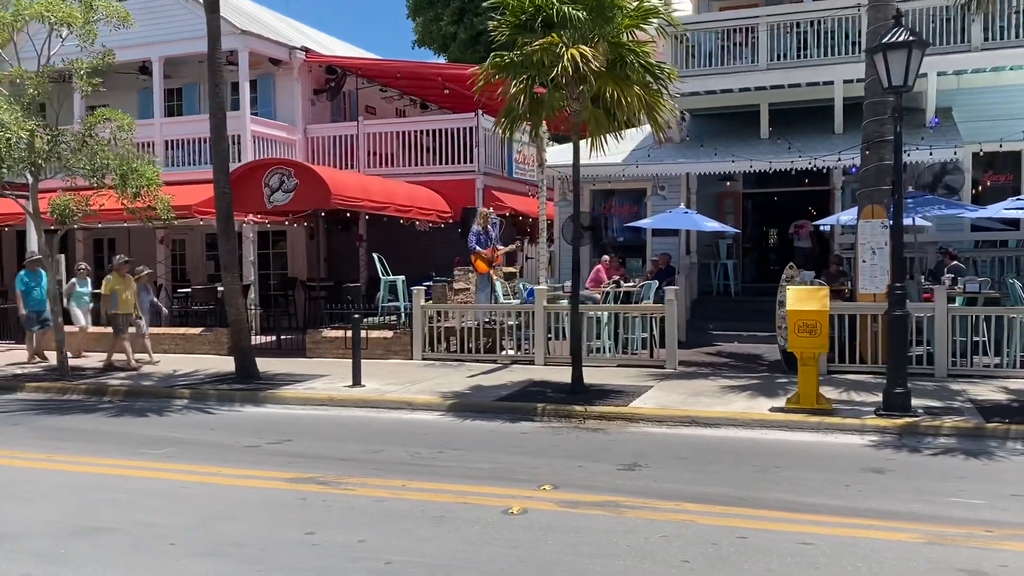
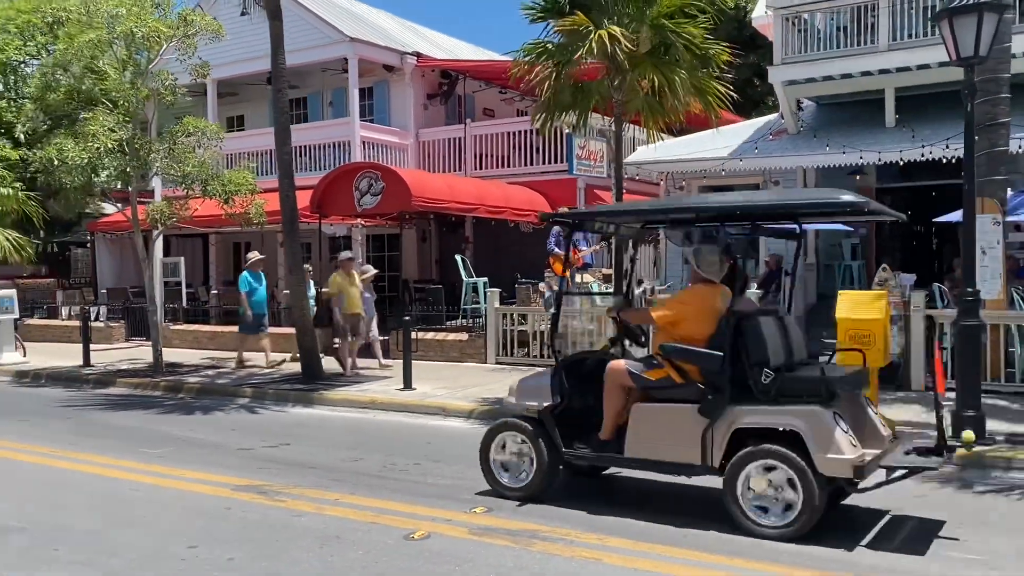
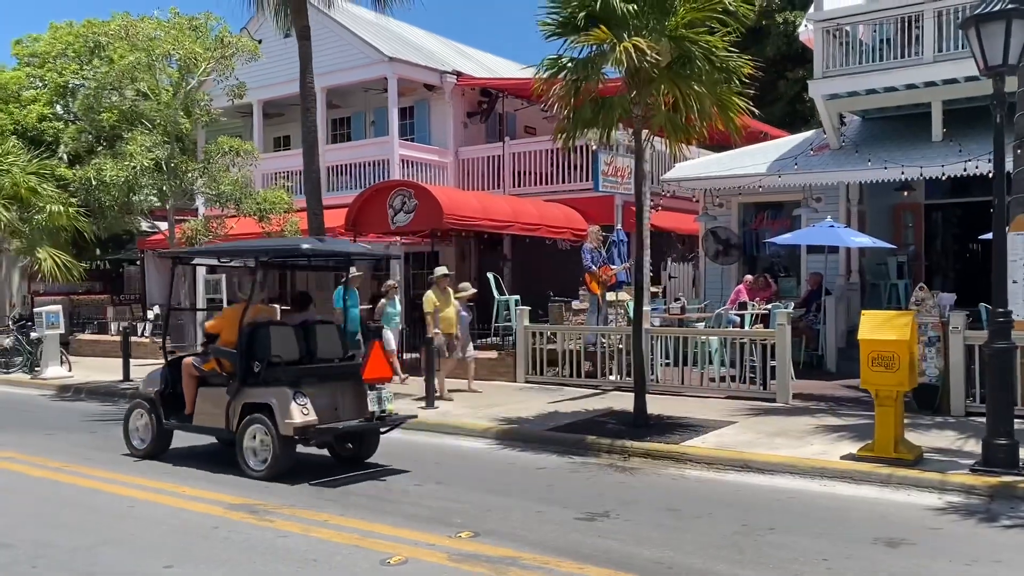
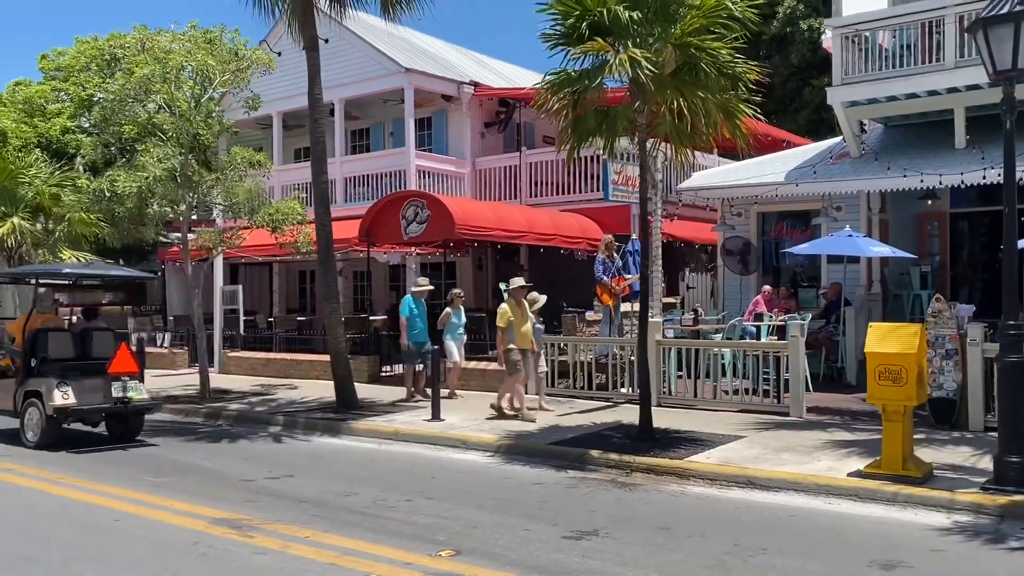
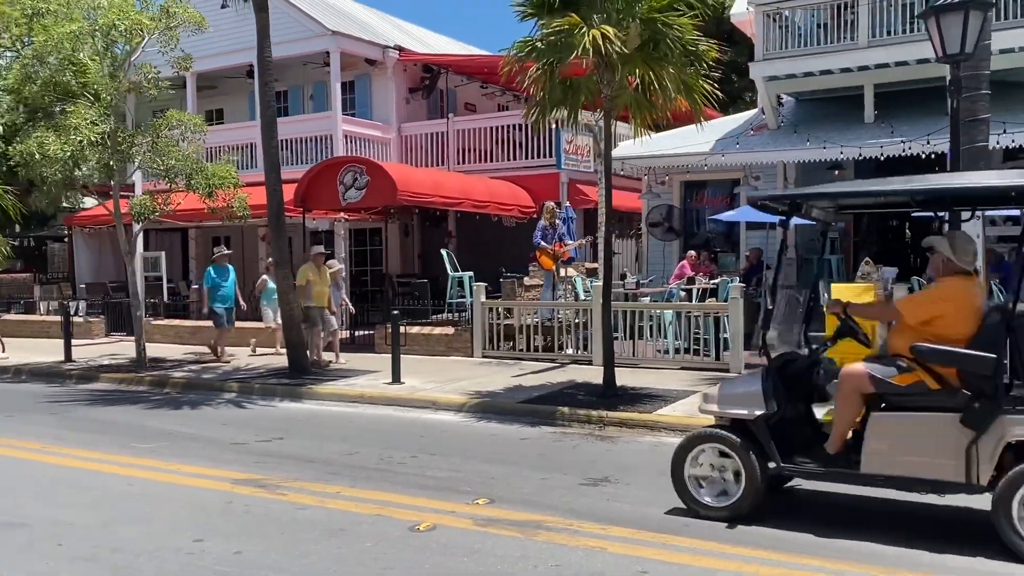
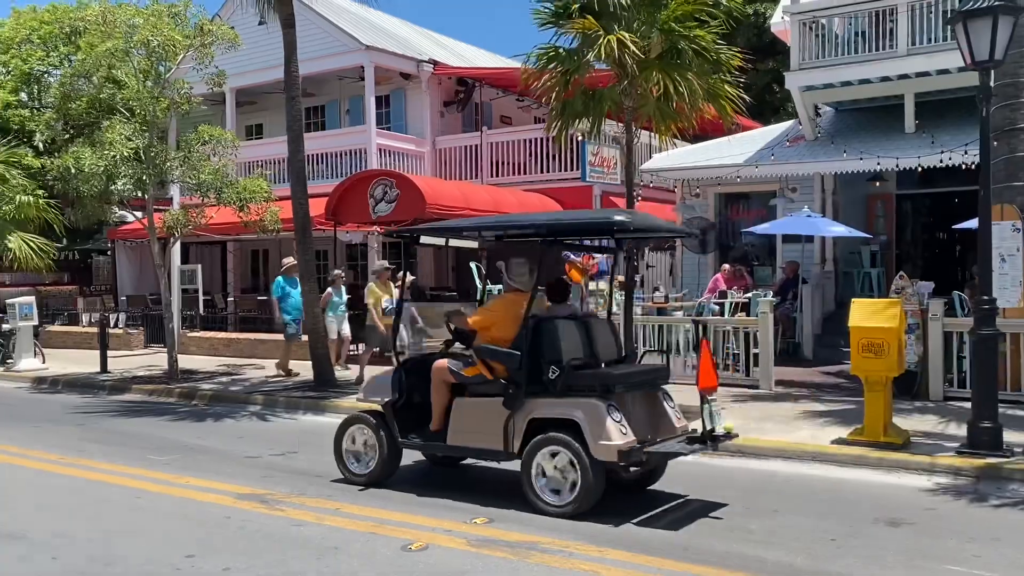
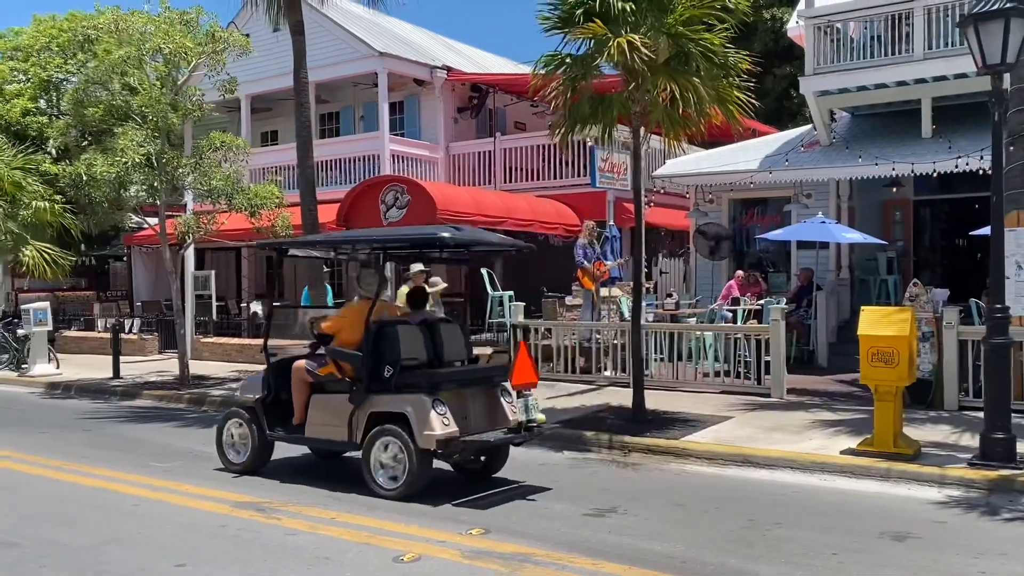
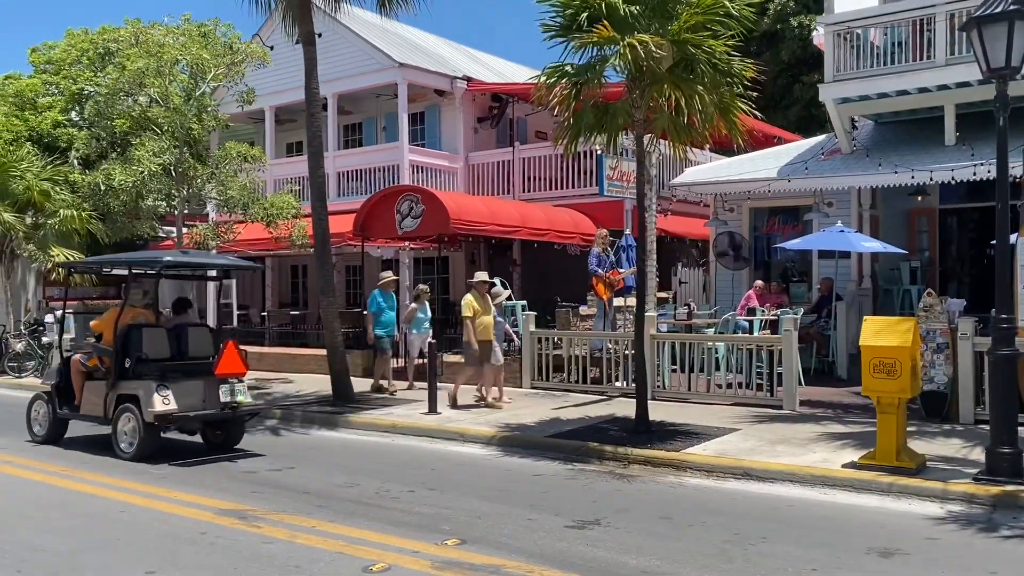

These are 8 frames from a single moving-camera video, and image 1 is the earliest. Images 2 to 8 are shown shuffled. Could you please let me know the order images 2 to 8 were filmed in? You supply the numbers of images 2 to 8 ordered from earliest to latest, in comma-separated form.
5, 2, 6, 7, 3, 8, 4
